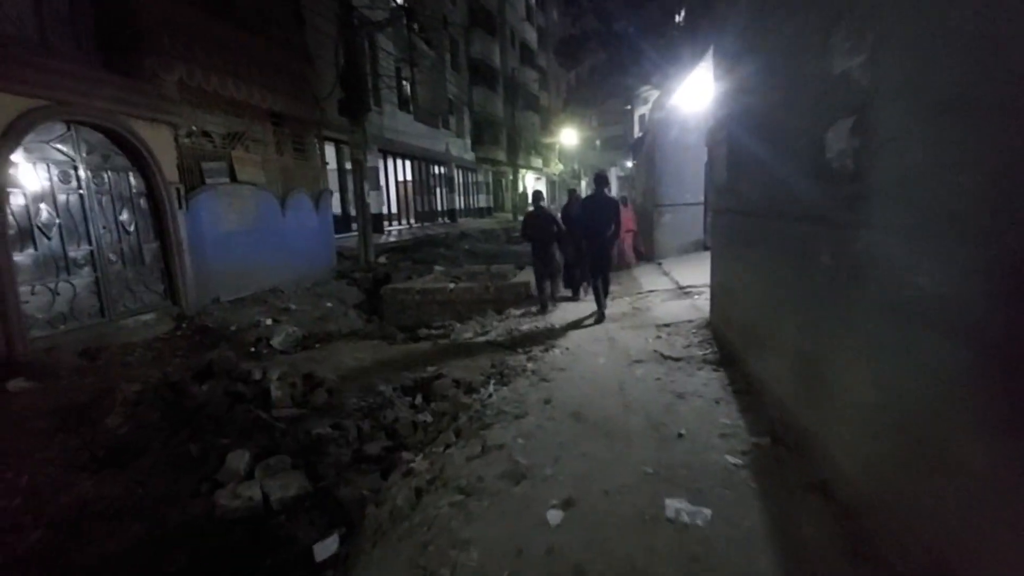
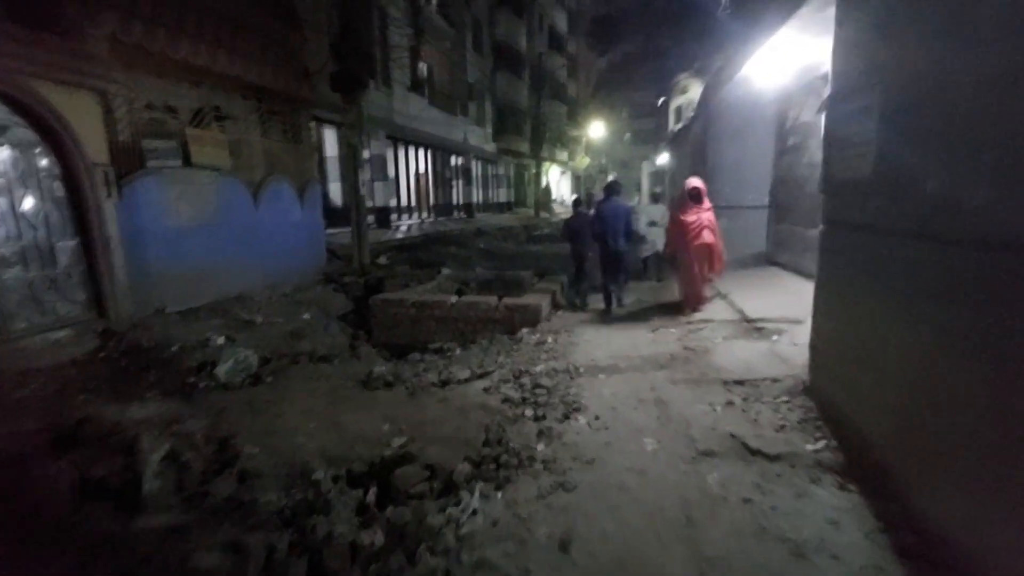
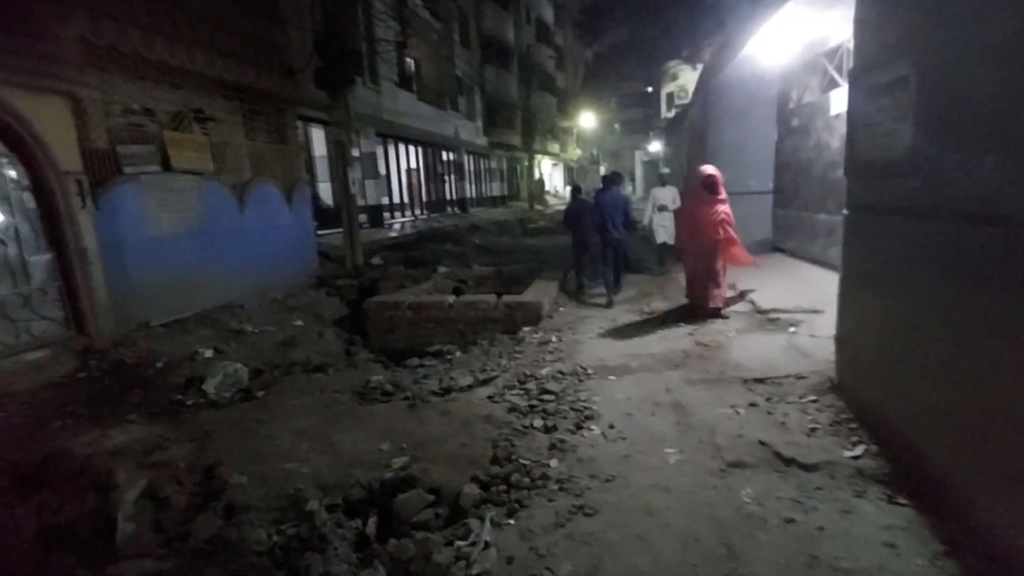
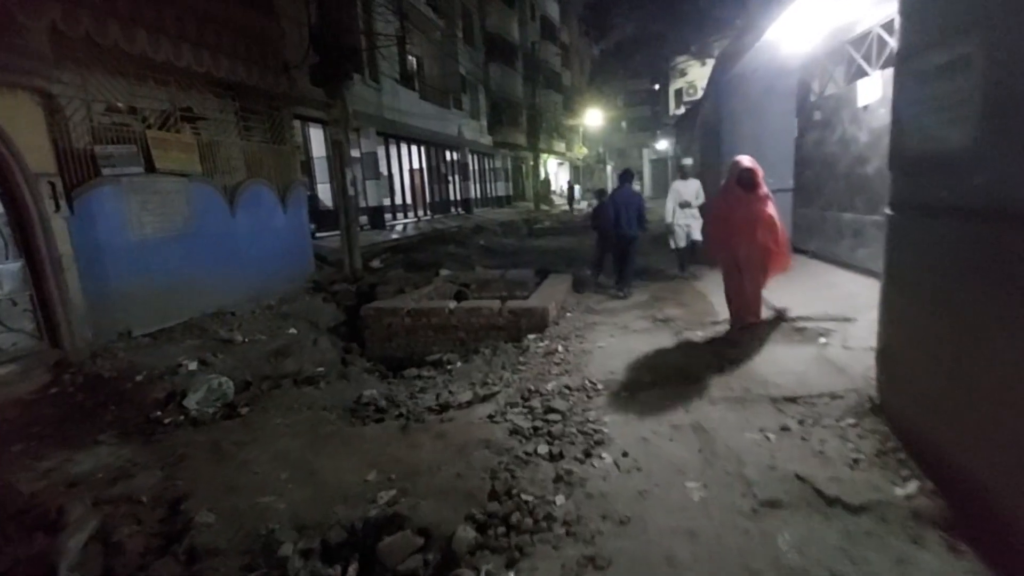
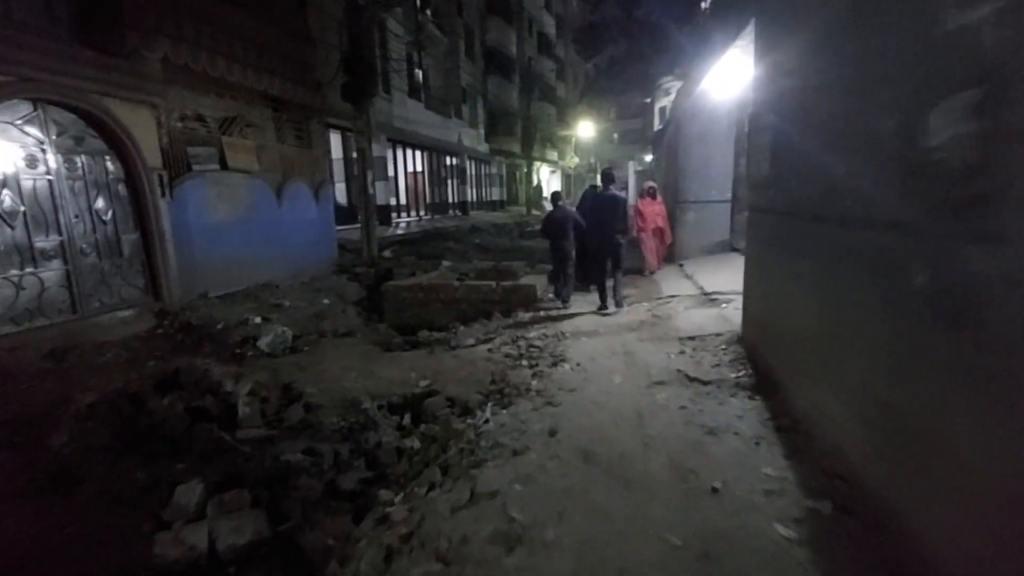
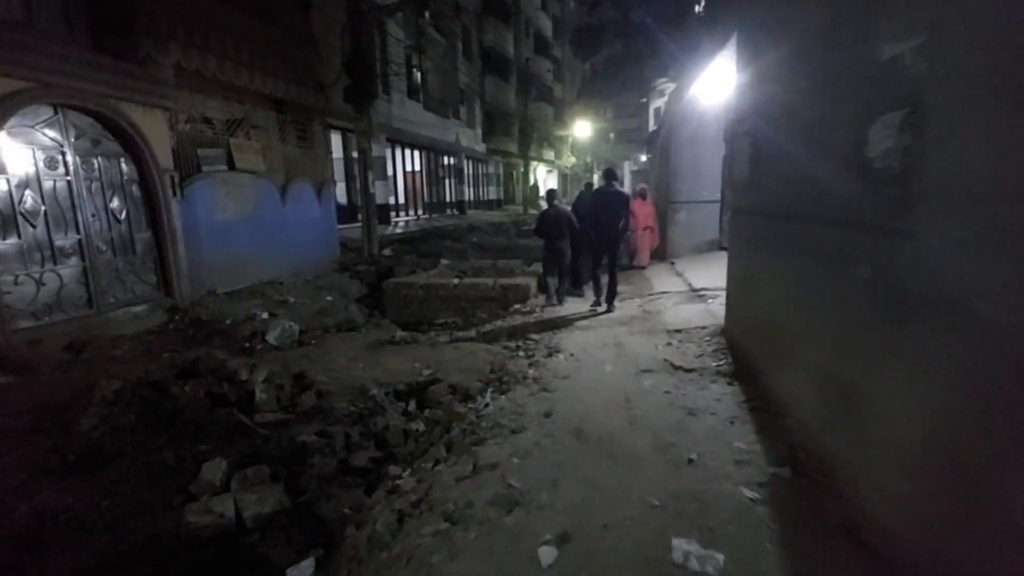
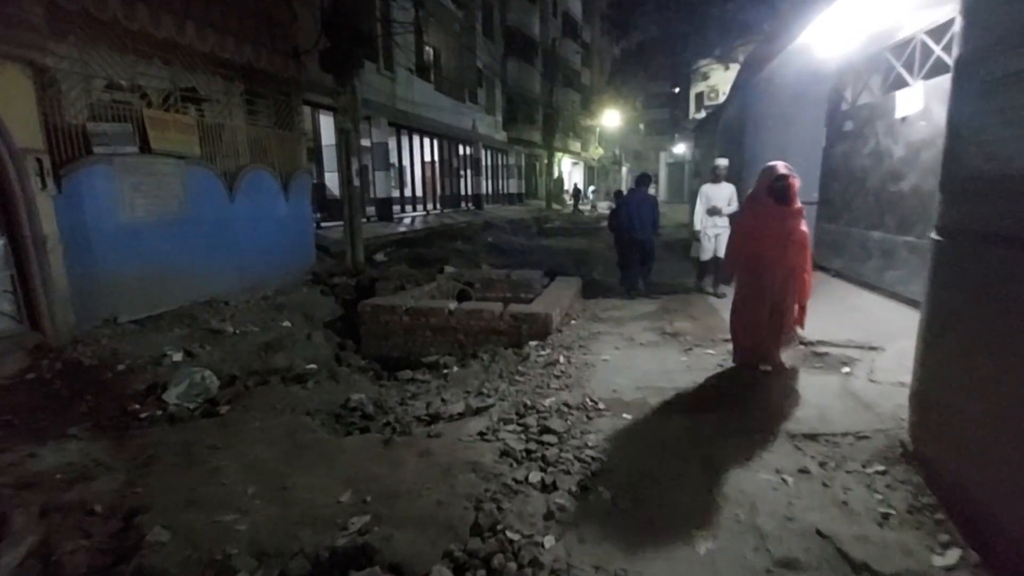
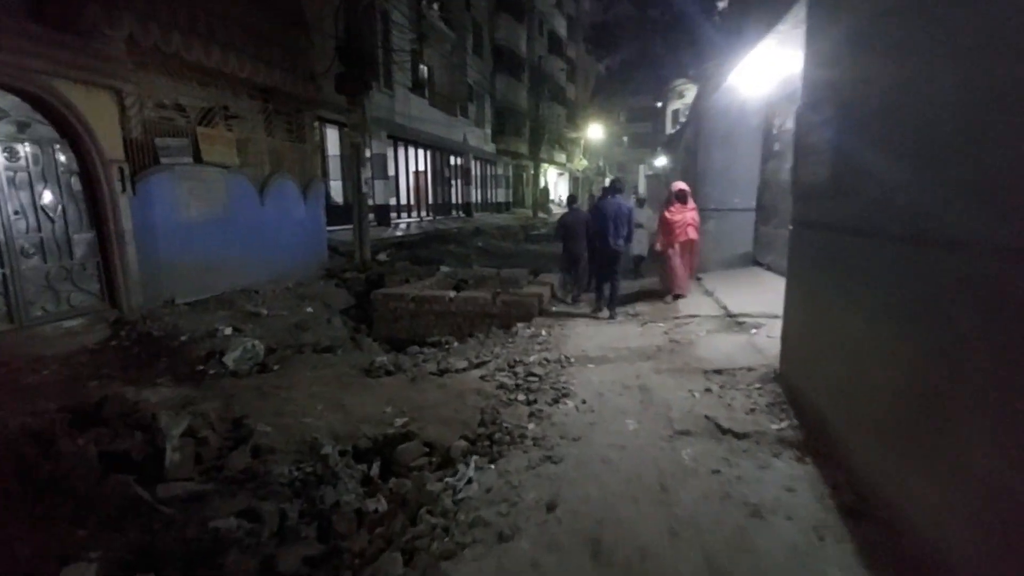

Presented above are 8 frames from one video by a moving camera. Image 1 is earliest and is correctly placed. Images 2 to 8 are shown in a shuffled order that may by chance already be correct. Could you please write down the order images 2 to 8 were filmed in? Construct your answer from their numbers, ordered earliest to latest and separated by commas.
6, 5, 8, 2, 3, 4, 7
